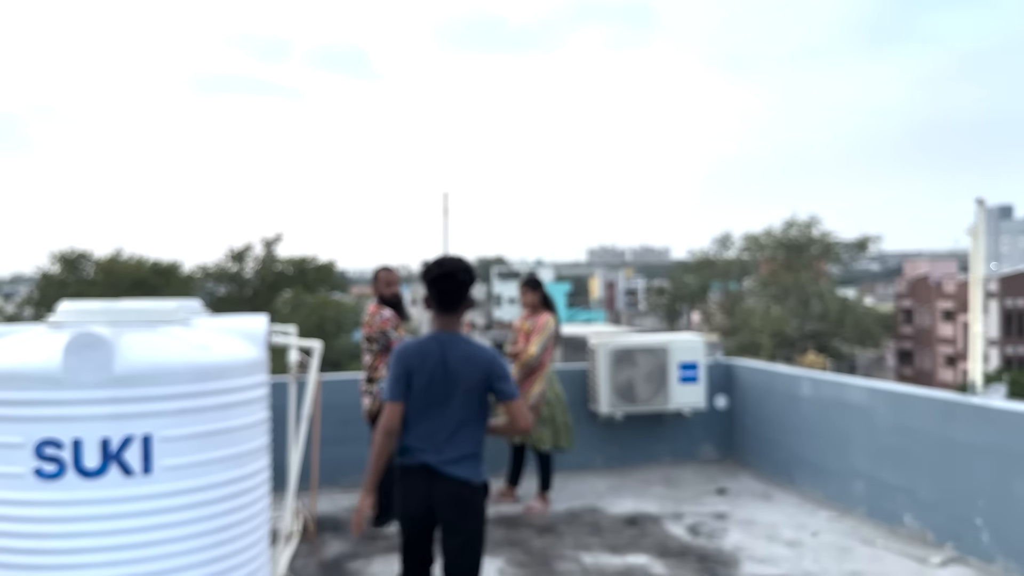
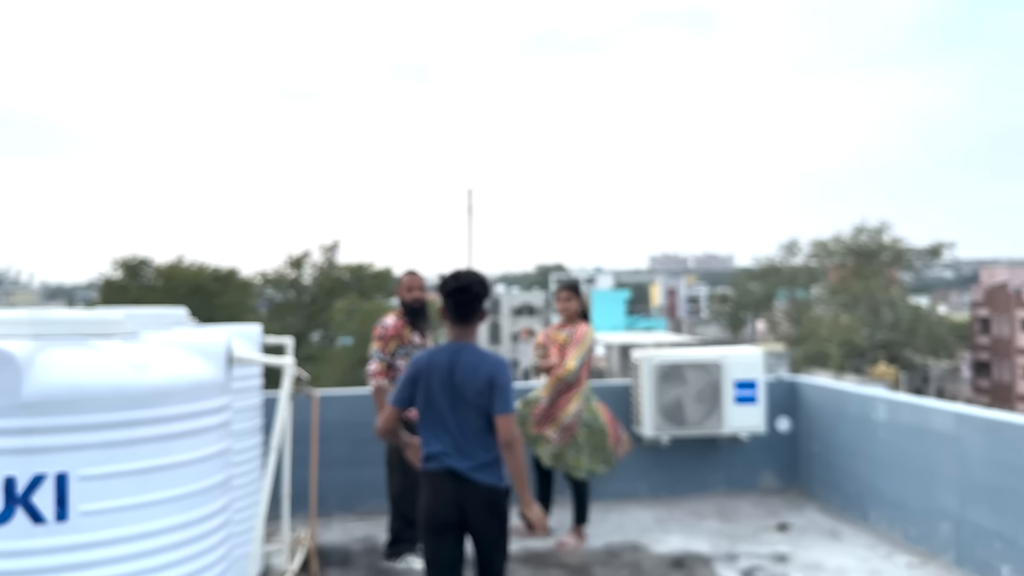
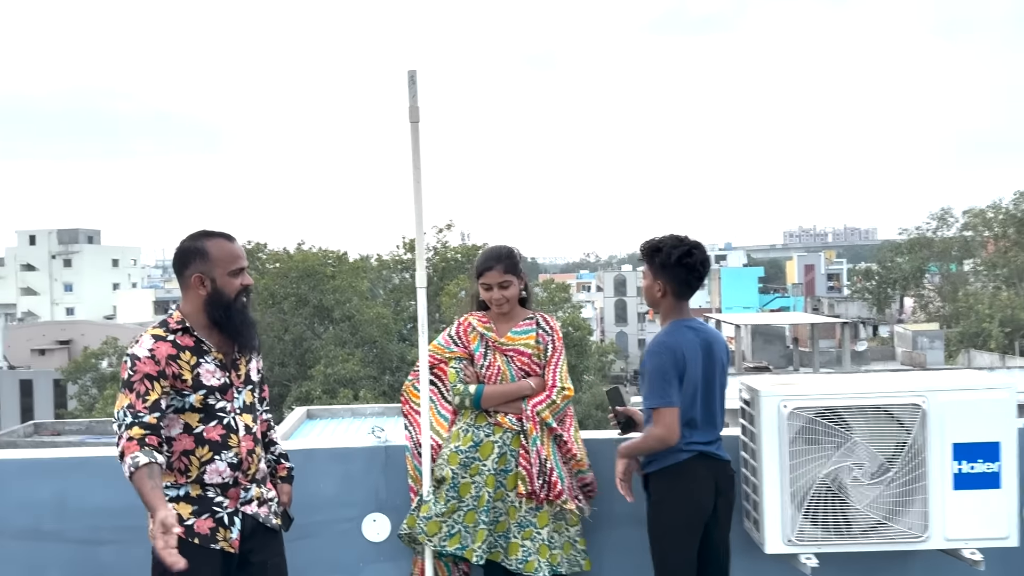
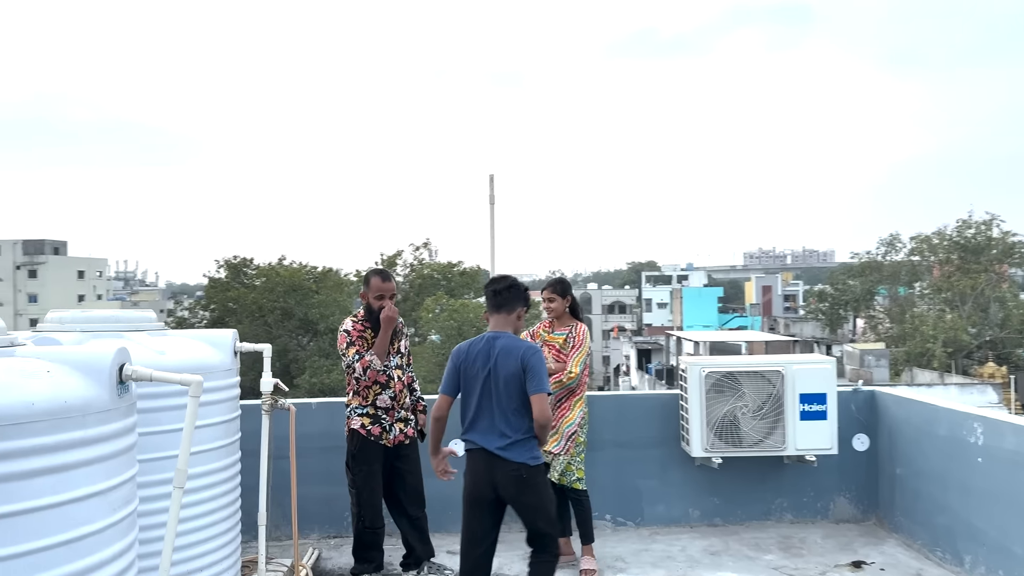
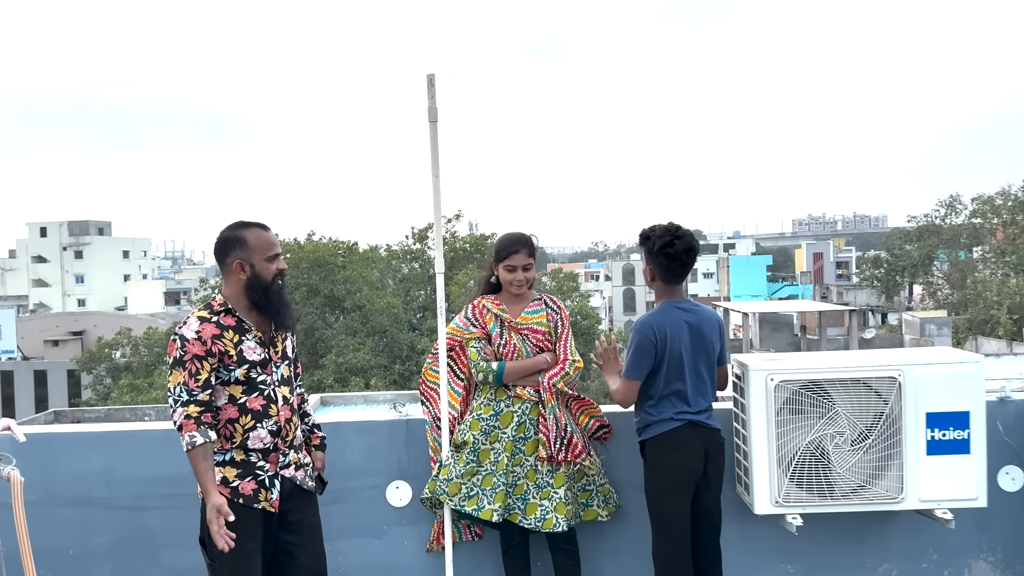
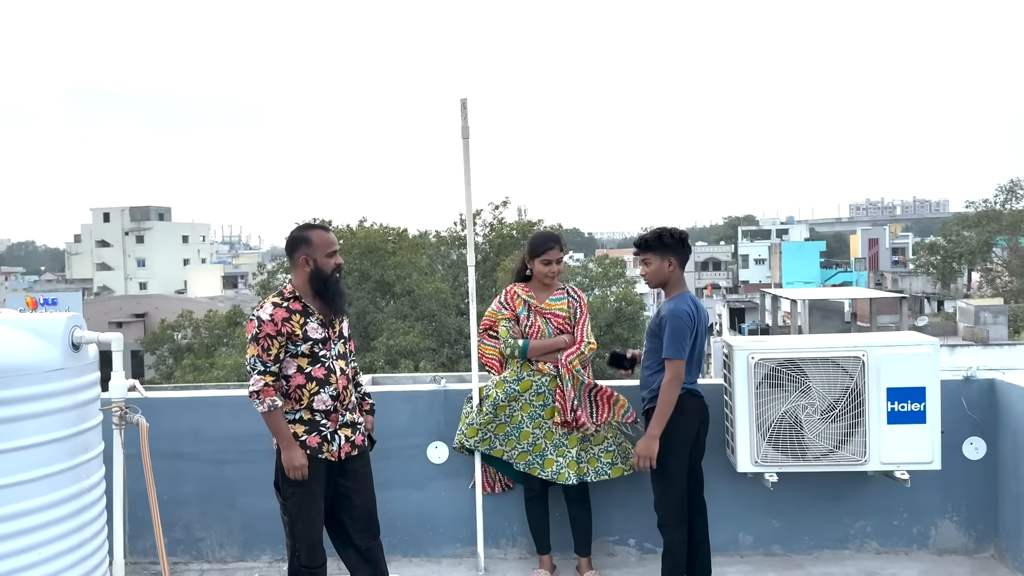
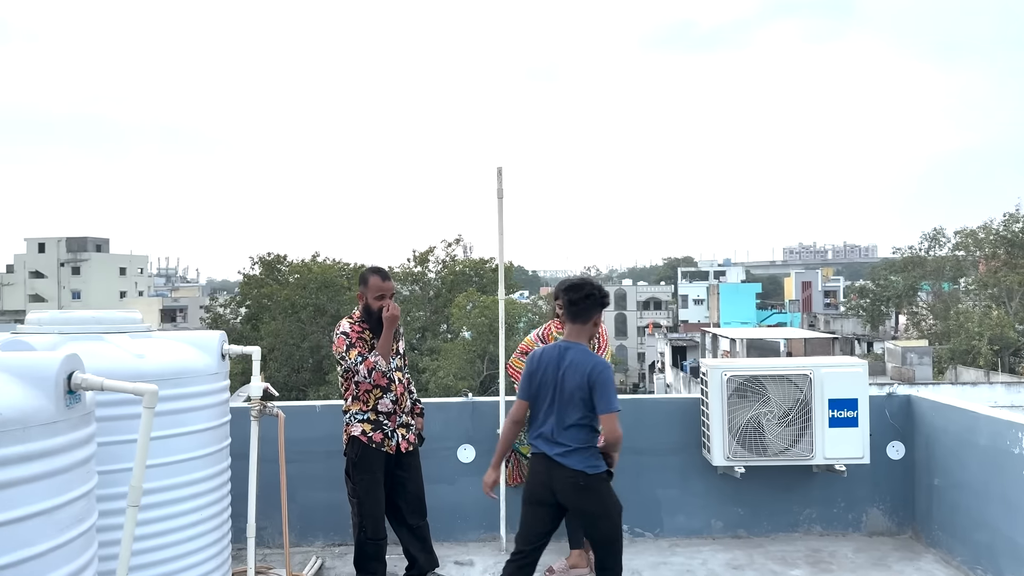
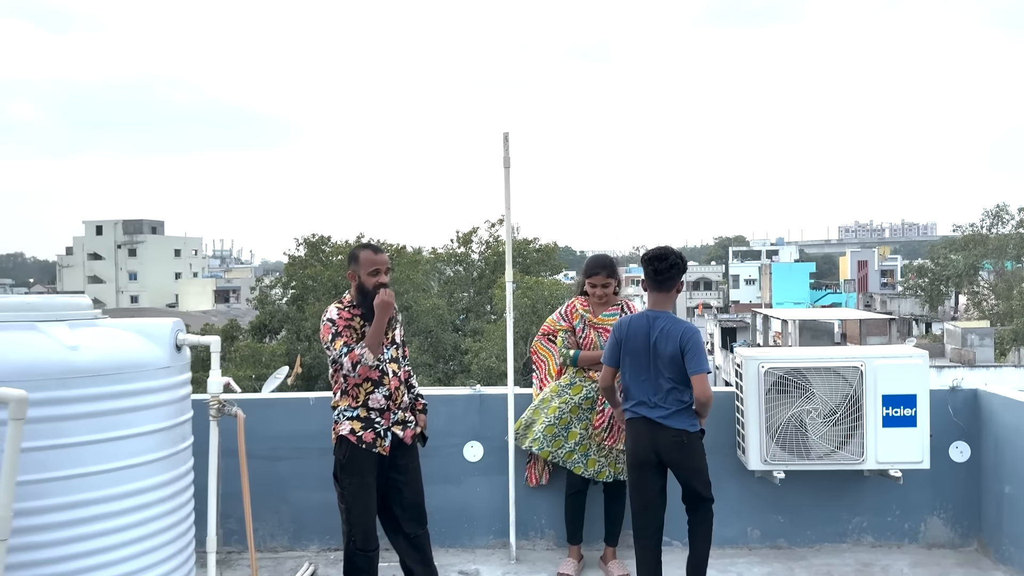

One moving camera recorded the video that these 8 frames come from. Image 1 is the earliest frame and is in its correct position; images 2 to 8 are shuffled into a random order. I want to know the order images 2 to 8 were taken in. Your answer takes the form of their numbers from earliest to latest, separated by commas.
2, 4, 7, 8, 6, 5, 3
